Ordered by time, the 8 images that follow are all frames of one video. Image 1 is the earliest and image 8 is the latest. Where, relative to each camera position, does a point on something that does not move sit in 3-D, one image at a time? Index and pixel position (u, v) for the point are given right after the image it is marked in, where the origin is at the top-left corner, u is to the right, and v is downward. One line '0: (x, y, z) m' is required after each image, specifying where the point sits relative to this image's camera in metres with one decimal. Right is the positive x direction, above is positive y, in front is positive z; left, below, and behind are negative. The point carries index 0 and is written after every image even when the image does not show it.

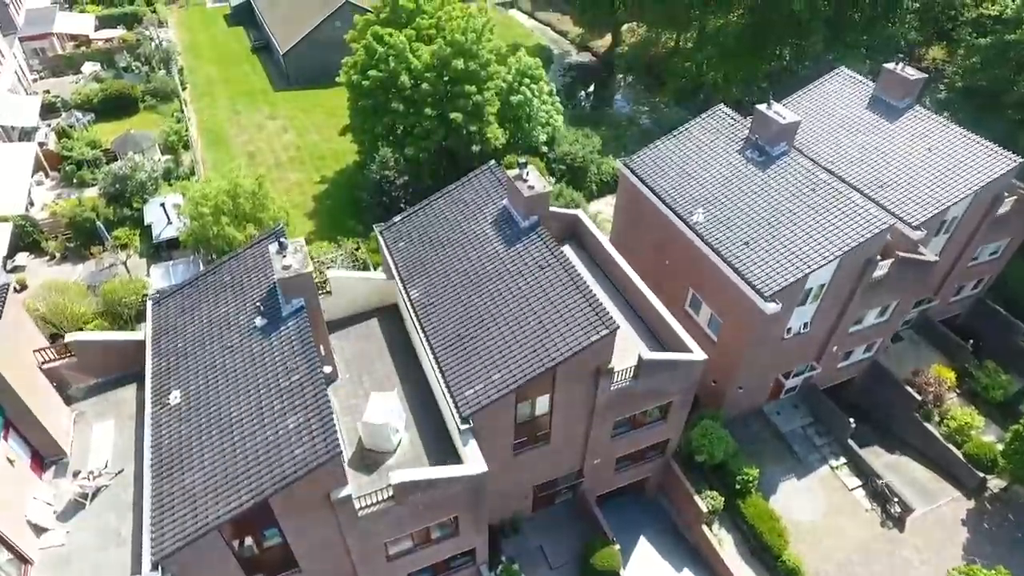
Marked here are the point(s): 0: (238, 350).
0: (-7.7, -1.8, +17.3) m
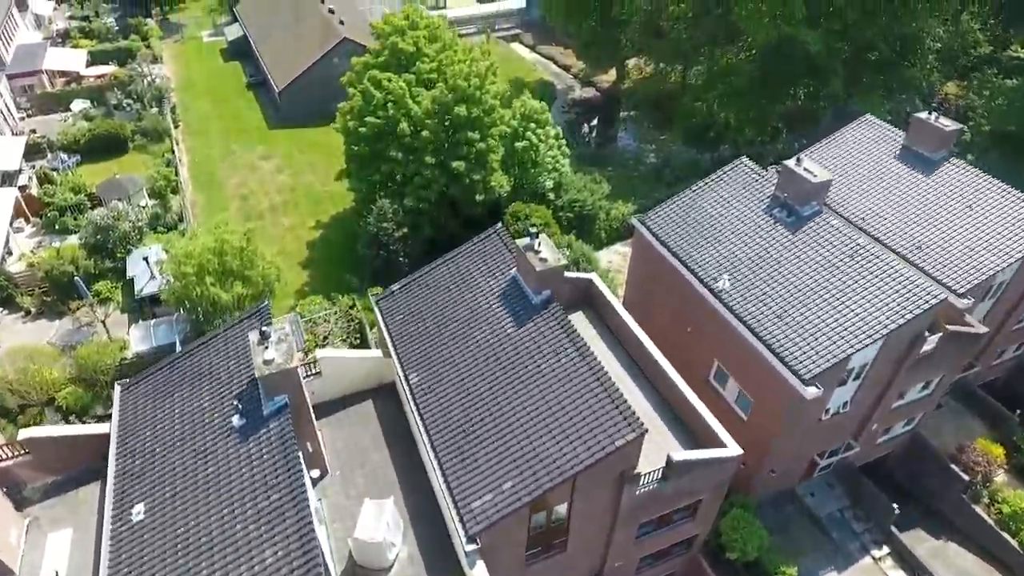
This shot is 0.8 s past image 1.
0: (-7.4, -4.1, +15.2) m
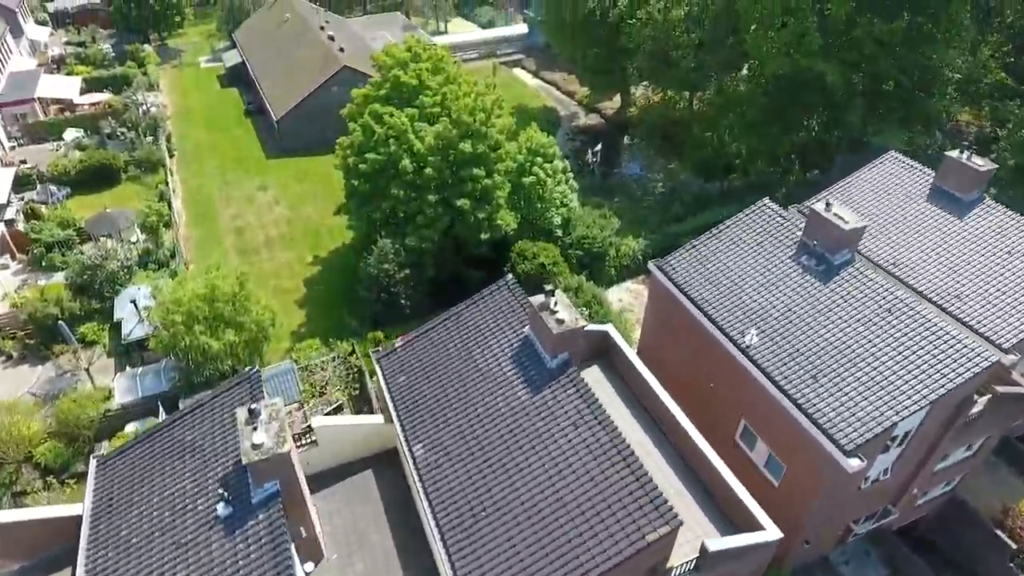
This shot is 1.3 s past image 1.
0: (-7.0, -5.8, +13.5) m
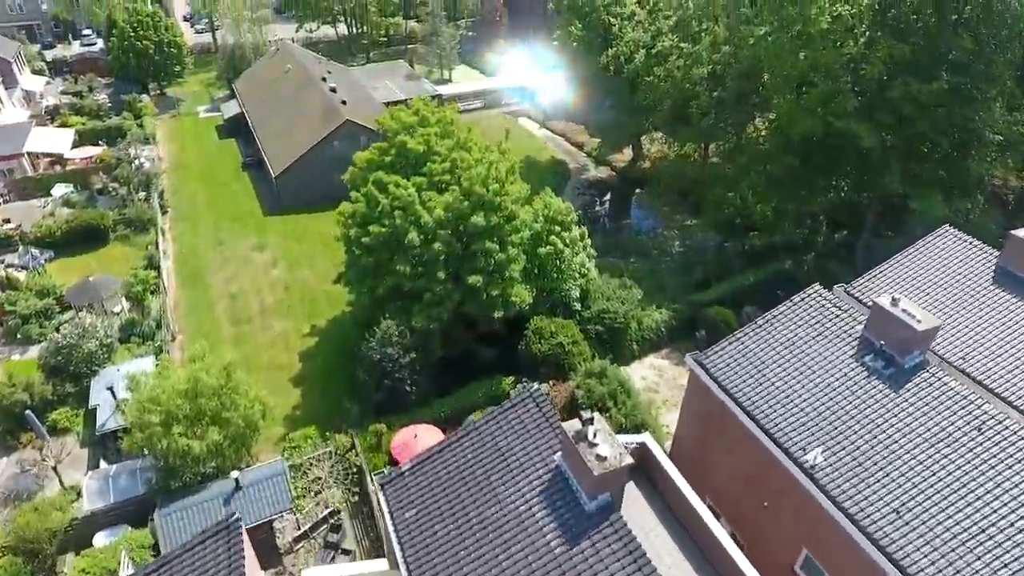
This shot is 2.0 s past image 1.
0: (-6.3, -8.5, +10.6) m
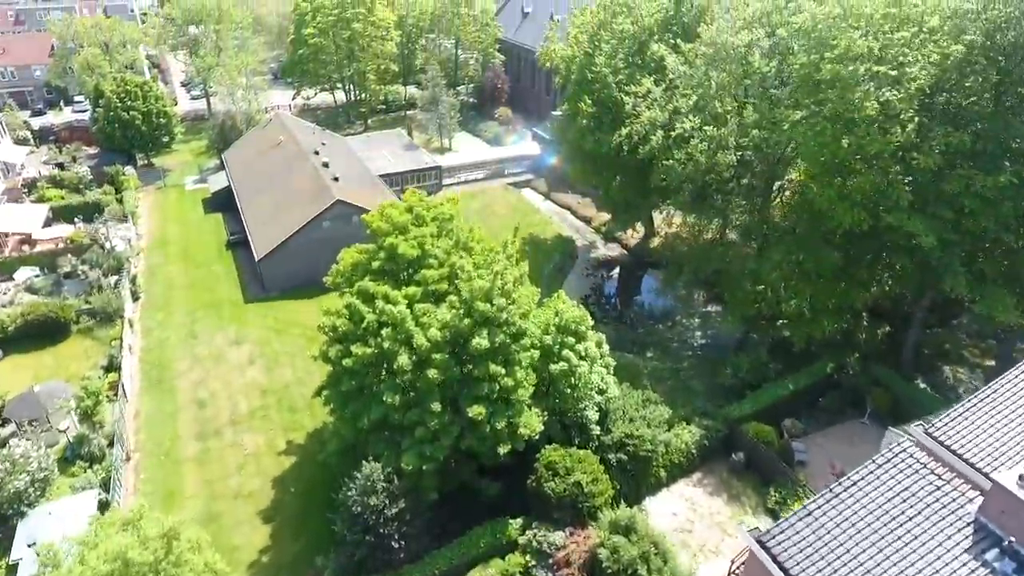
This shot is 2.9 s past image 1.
0: (-5.9, -11.9, +5.7) m
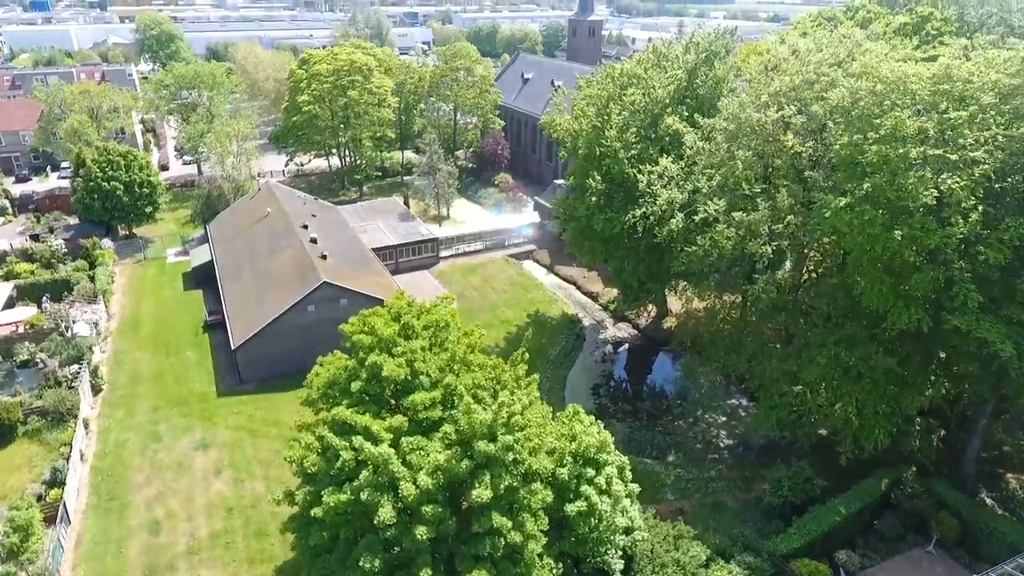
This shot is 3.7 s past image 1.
0: (-5.6, -14.3, +0.8) m
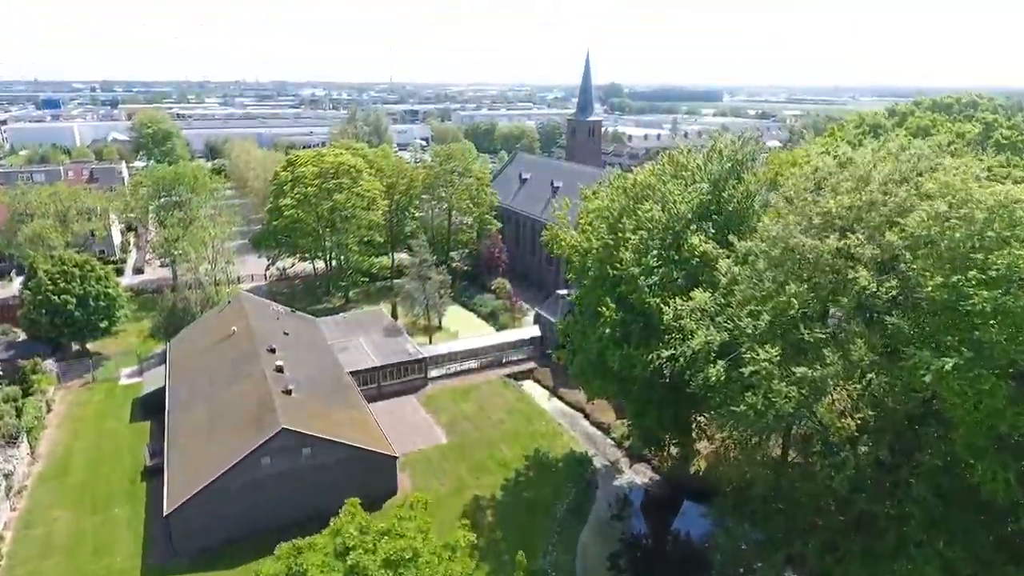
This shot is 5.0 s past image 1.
0: (-5.6, -16.6, -7.3) m
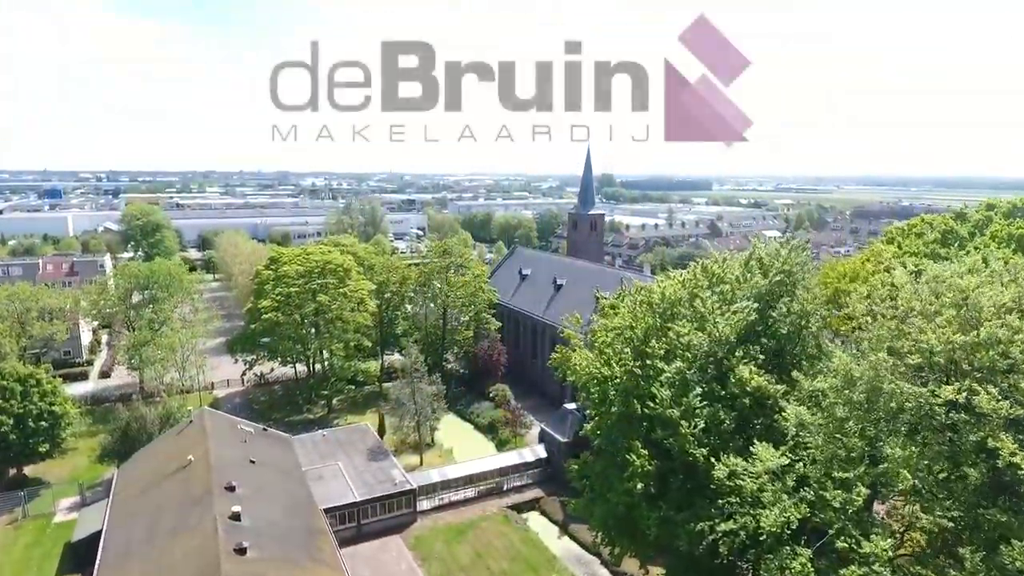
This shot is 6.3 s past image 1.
0: (-4.9, -16.9, -15.0) m
